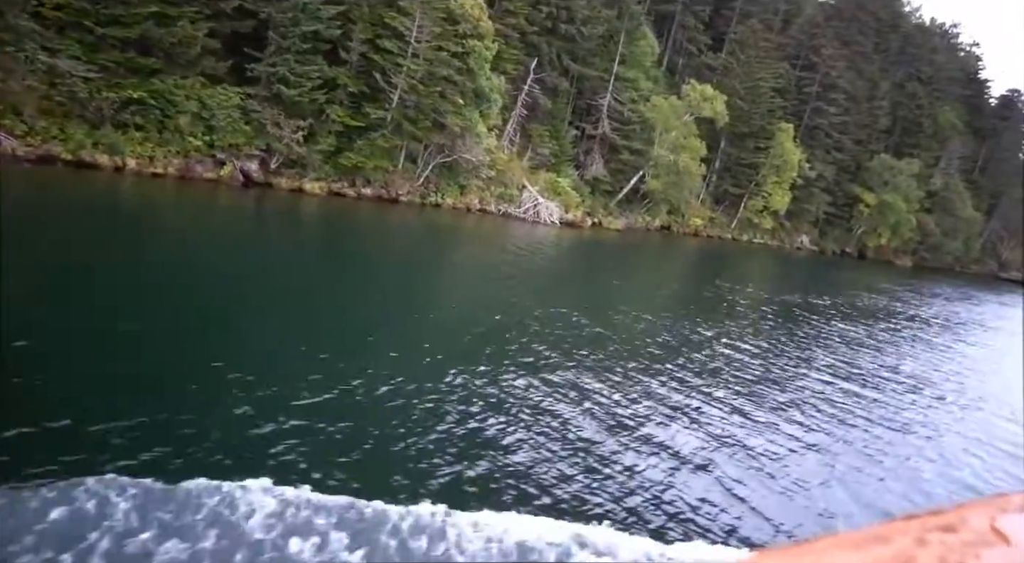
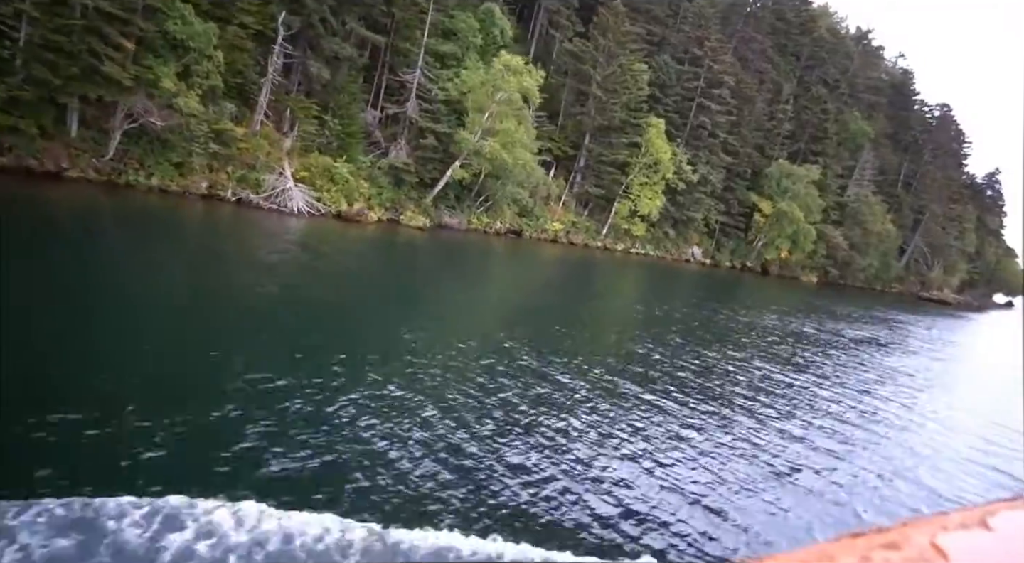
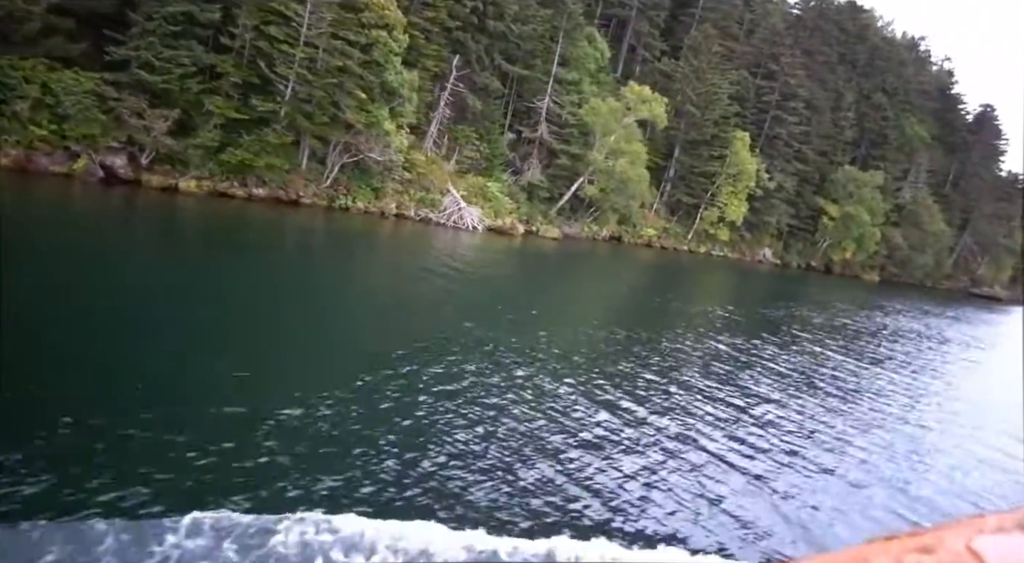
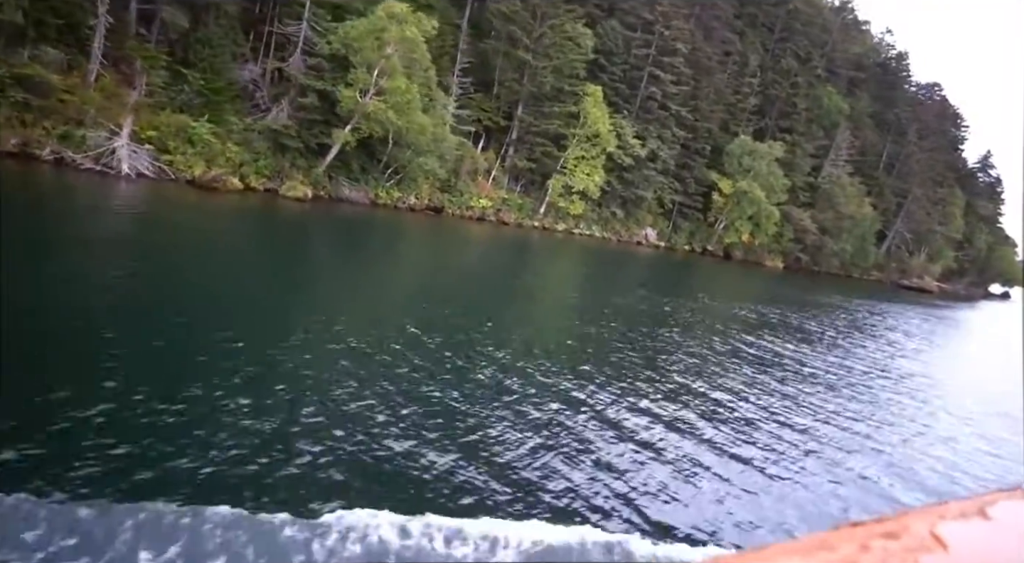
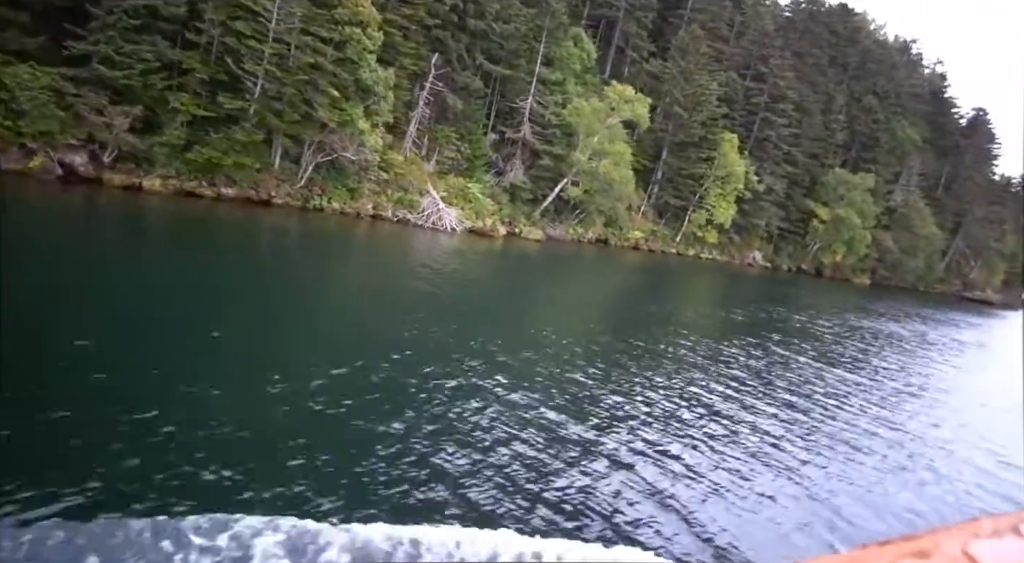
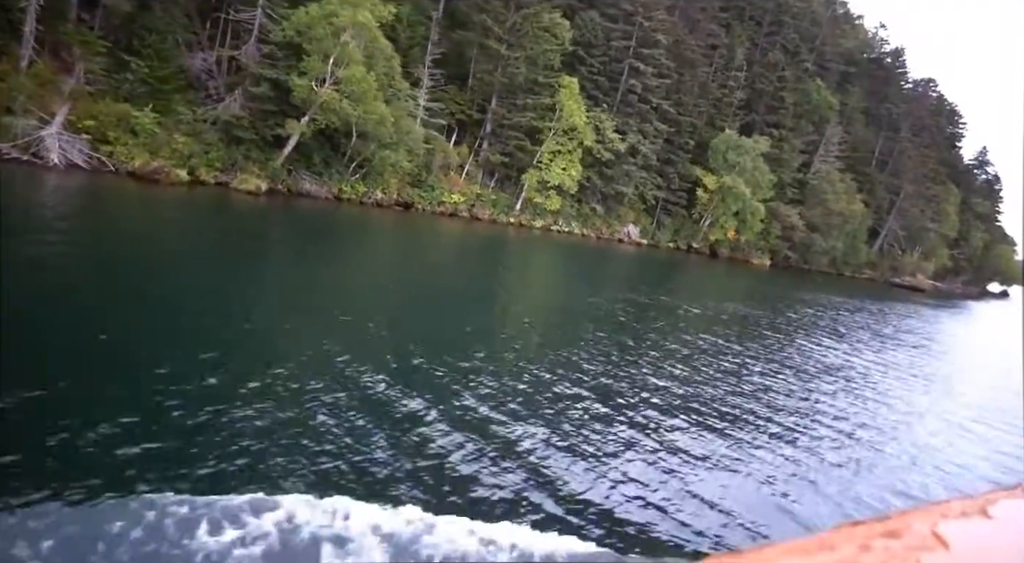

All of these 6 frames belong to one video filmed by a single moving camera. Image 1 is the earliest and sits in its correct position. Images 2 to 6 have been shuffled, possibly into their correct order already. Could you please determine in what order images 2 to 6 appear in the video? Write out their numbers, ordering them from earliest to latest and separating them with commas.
3, 5, 2, 4, 6
